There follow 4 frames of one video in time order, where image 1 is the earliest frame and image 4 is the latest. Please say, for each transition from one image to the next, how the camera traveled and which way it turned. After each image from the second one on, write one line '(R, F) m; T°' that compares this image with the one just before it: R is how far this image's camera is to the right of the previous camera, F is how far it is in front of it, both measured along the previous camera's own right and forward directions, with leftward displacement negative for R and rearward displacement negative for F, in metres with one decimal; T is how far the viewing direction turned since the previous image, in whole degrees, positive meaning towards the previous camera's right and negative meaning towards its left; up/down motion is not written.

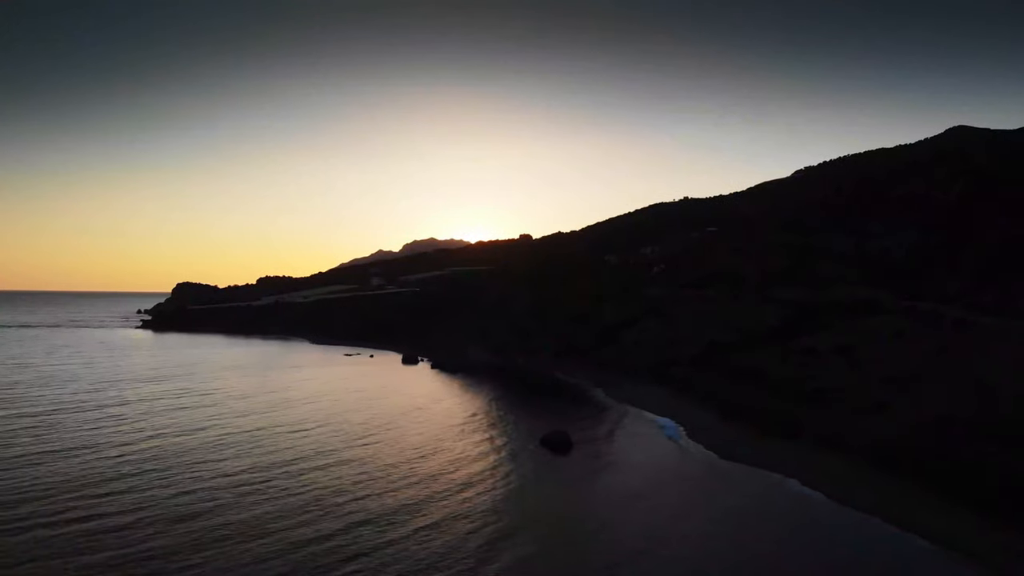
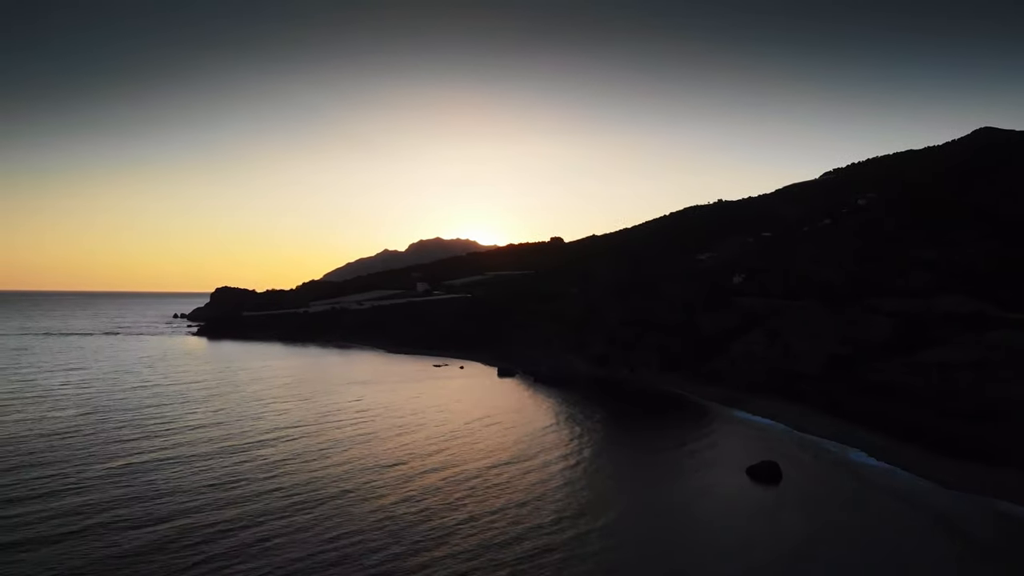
(-8.4, +0.6) m; 0°
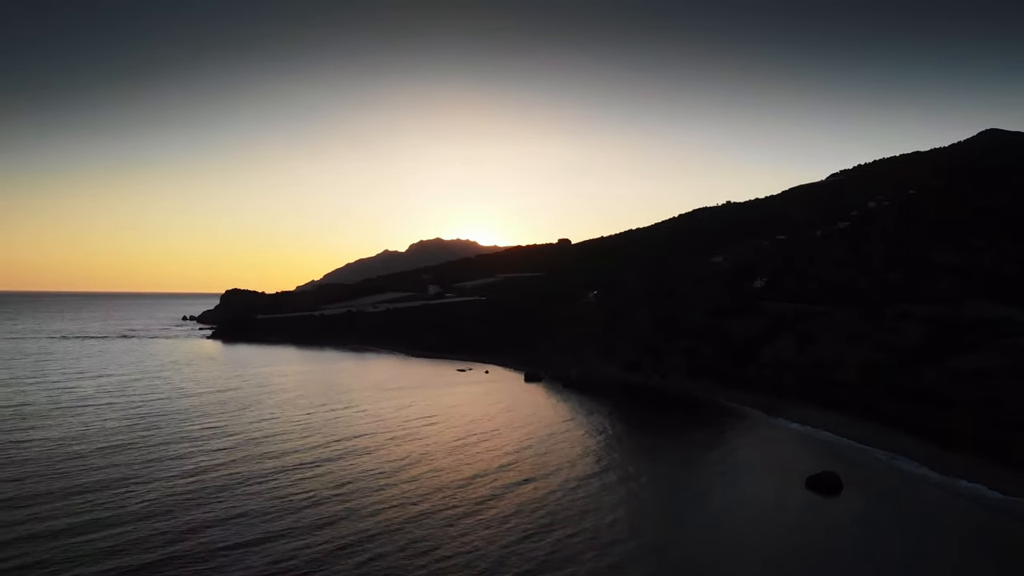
(-2.4, +0.2) m; 0°
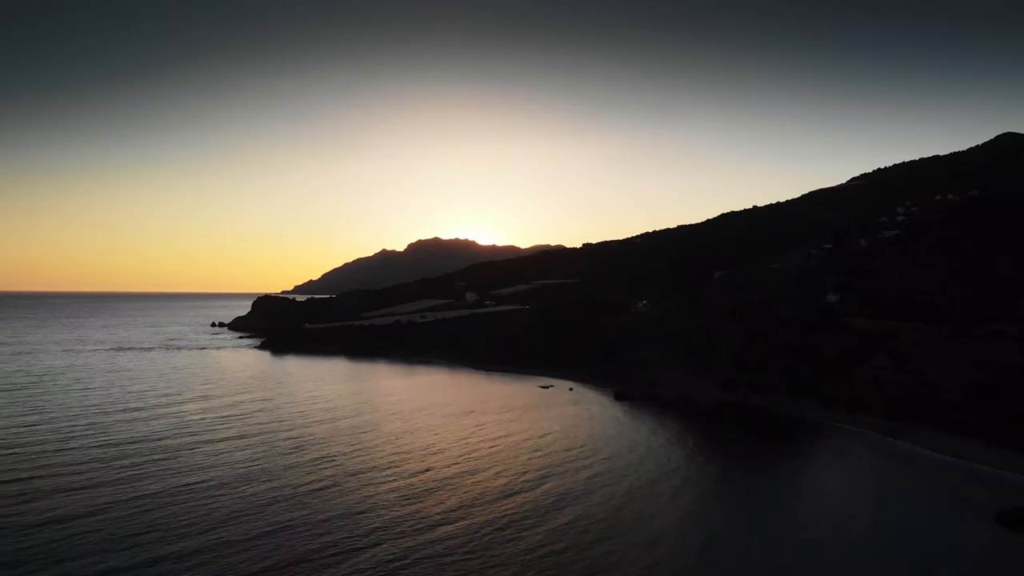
(-8.2, +0.4) m; 0°
